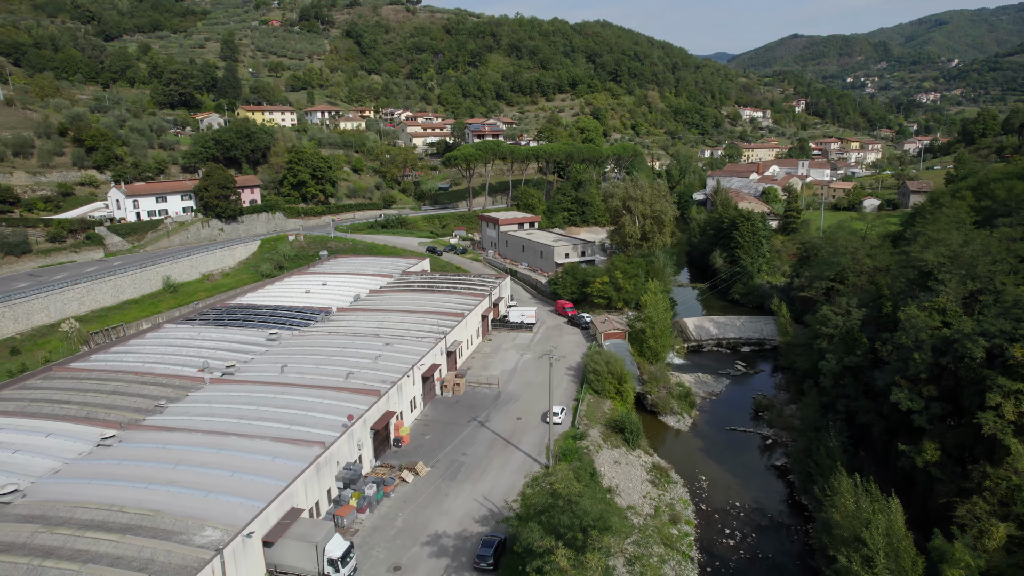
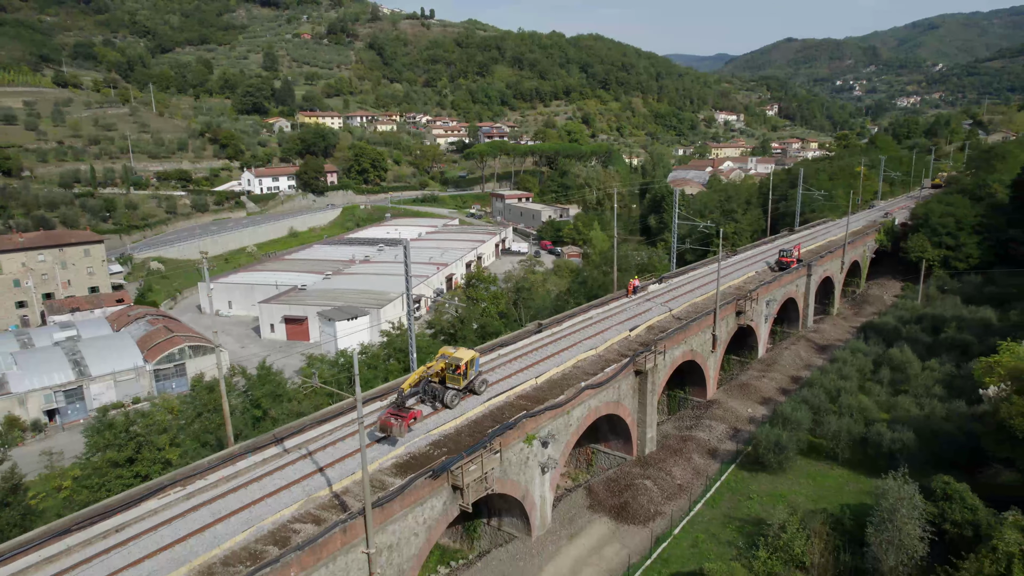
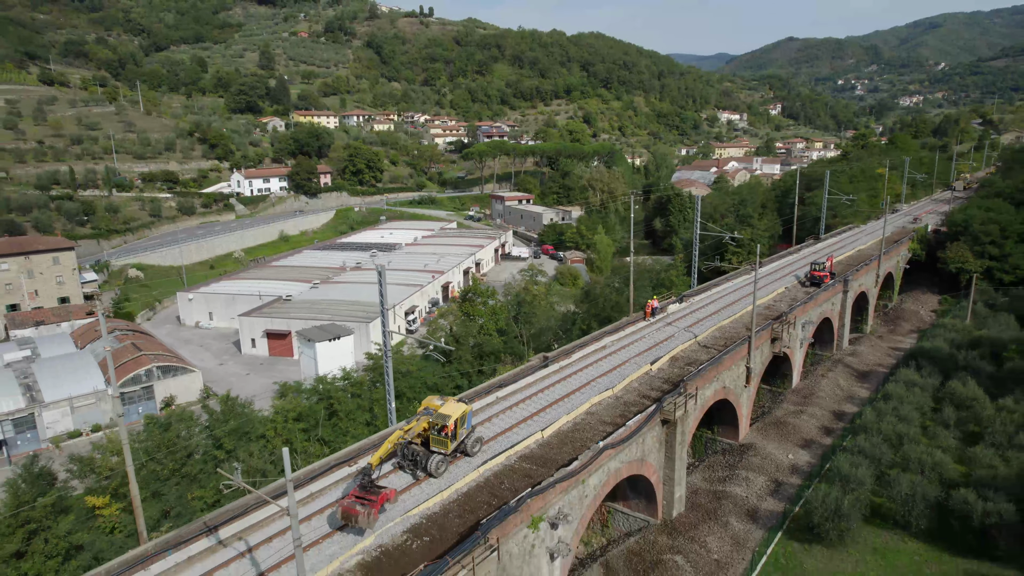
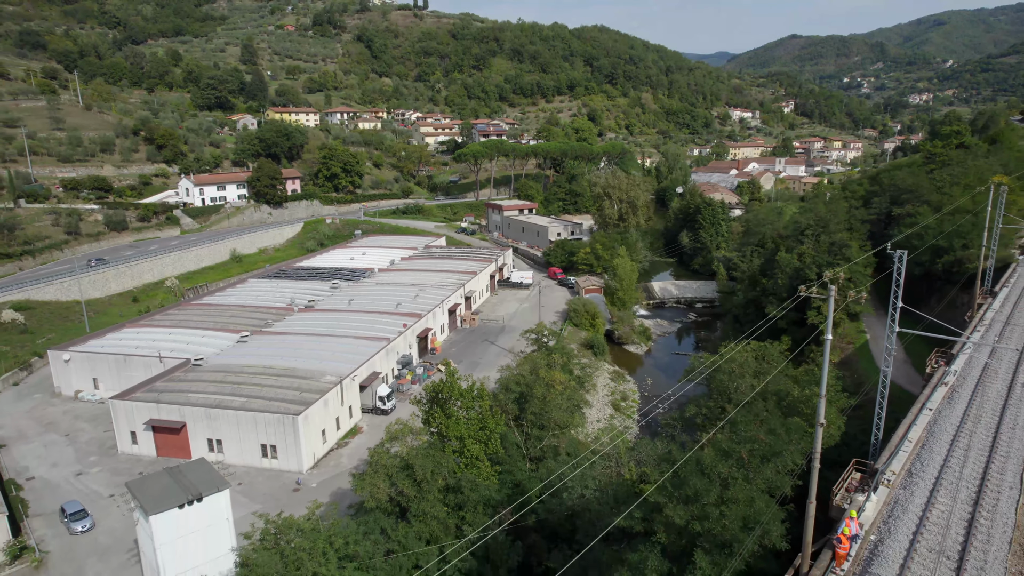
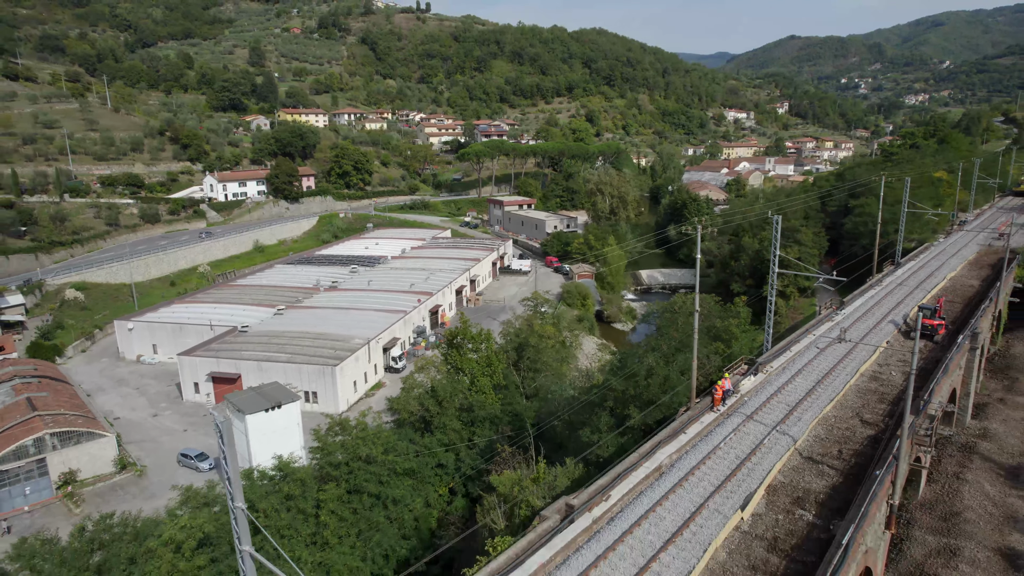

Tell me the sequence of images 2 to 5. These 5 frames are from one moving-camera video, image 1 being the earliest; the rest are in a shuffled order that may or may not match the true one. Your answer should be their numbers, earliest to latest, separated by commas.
4, 5, 3, 2
